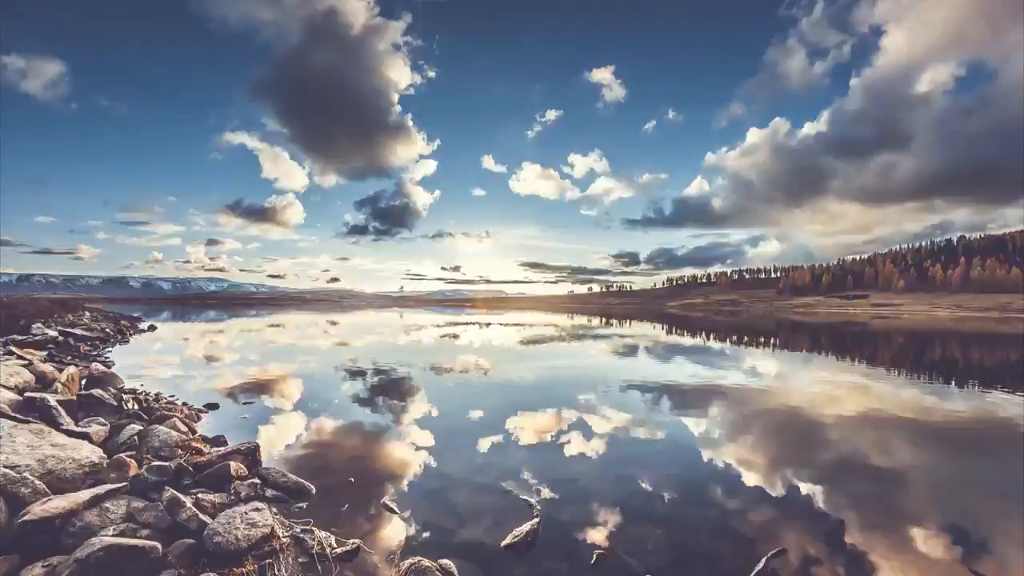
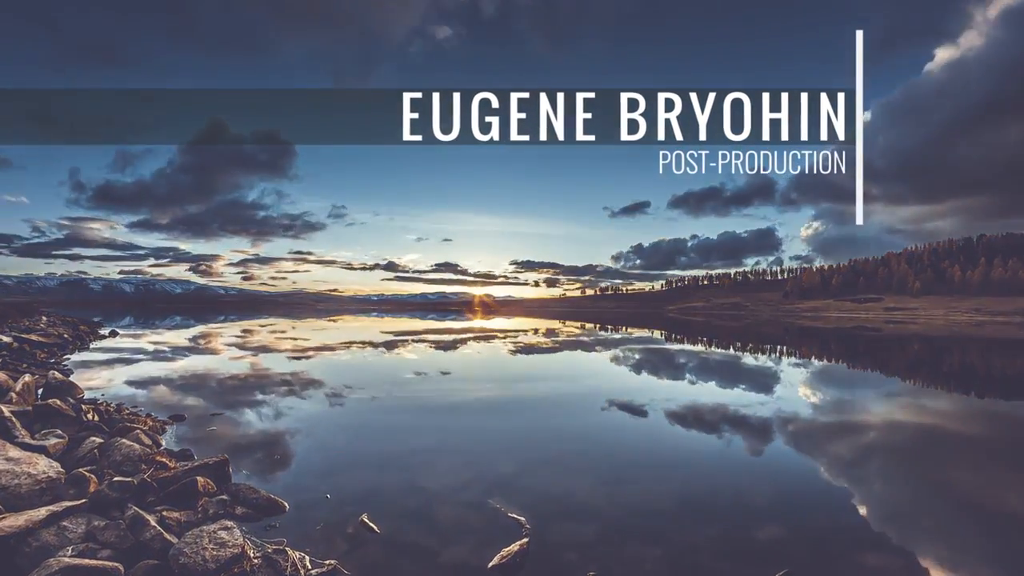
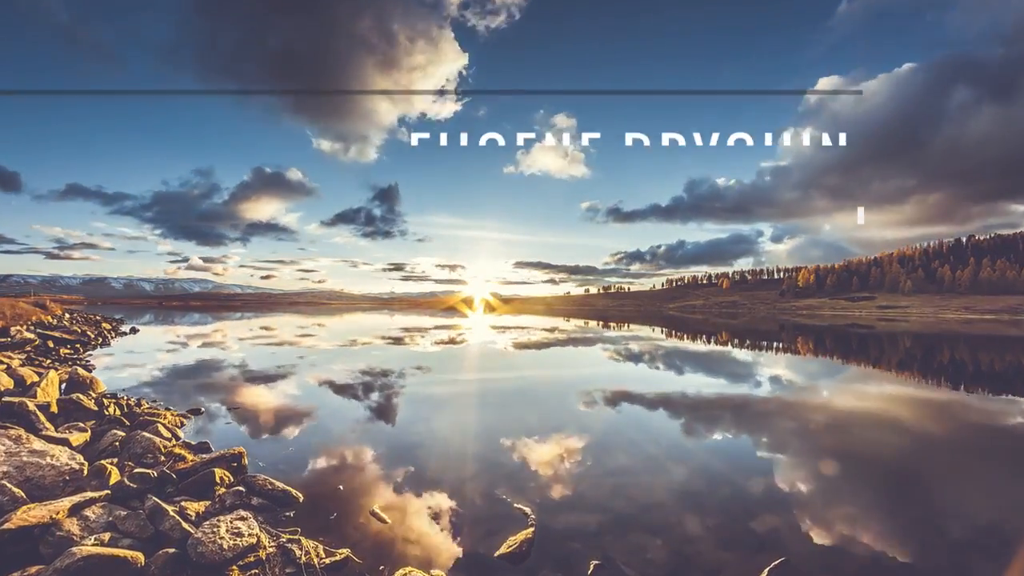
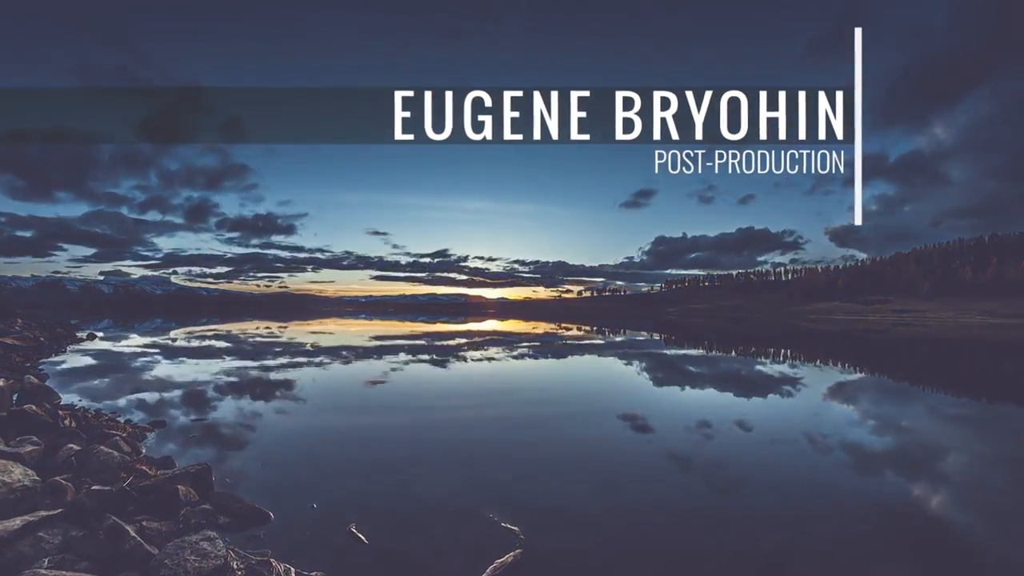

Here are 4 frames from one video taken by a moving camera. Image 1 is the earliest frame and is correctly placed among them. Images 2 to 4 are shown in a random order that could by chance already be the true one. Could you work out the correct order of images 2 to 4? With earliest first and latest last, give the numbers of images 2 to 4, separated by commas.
3, 2, 4
